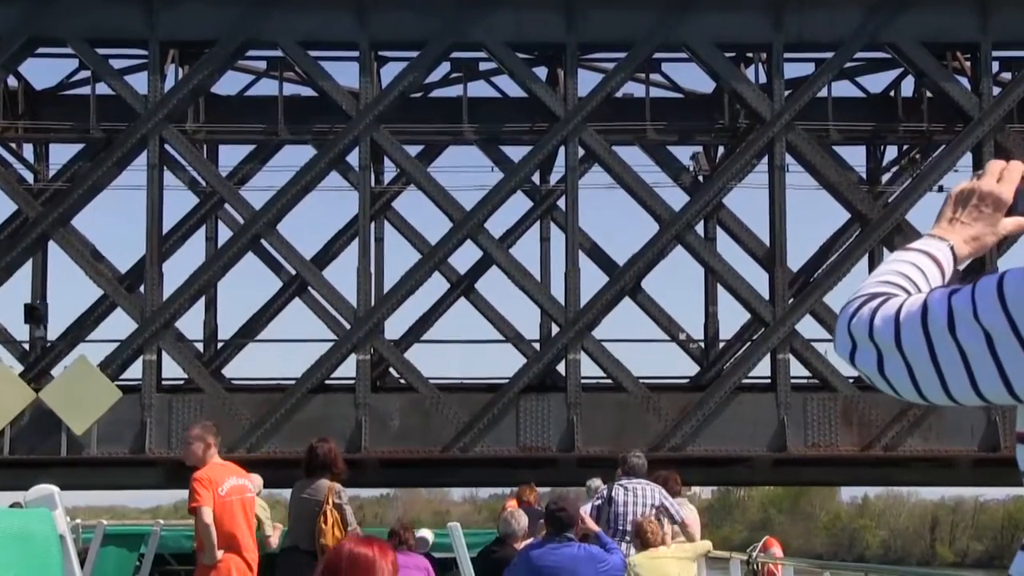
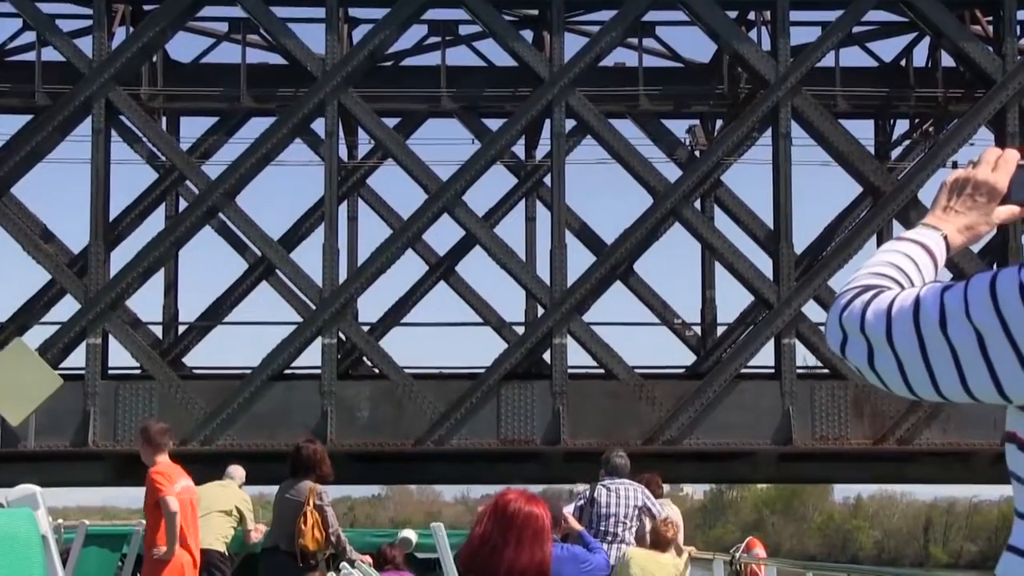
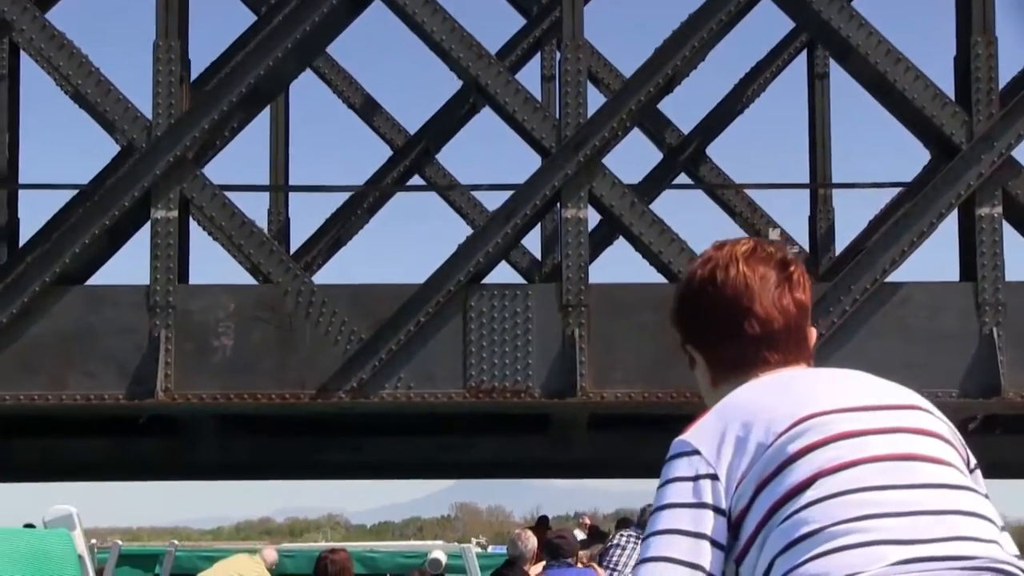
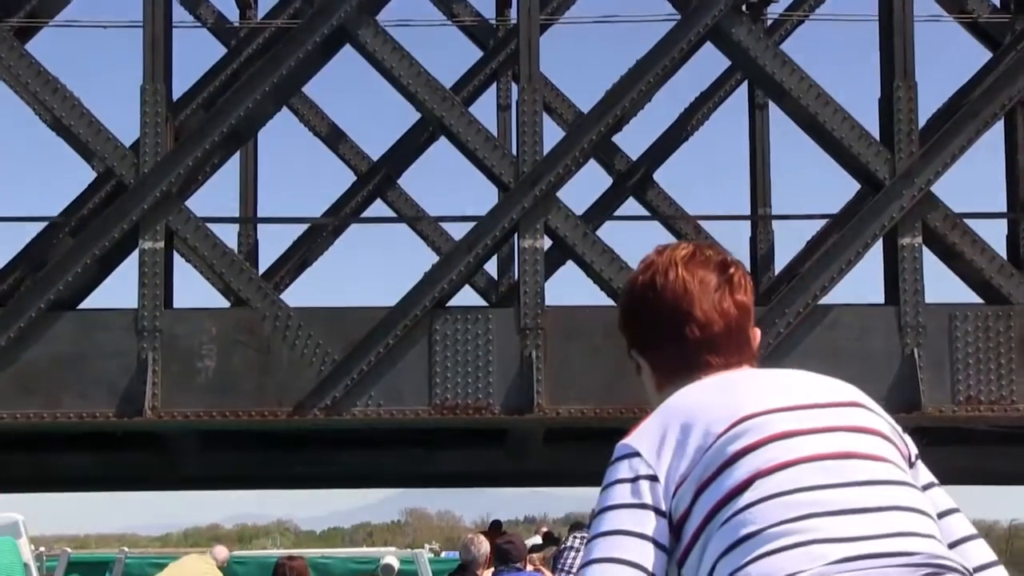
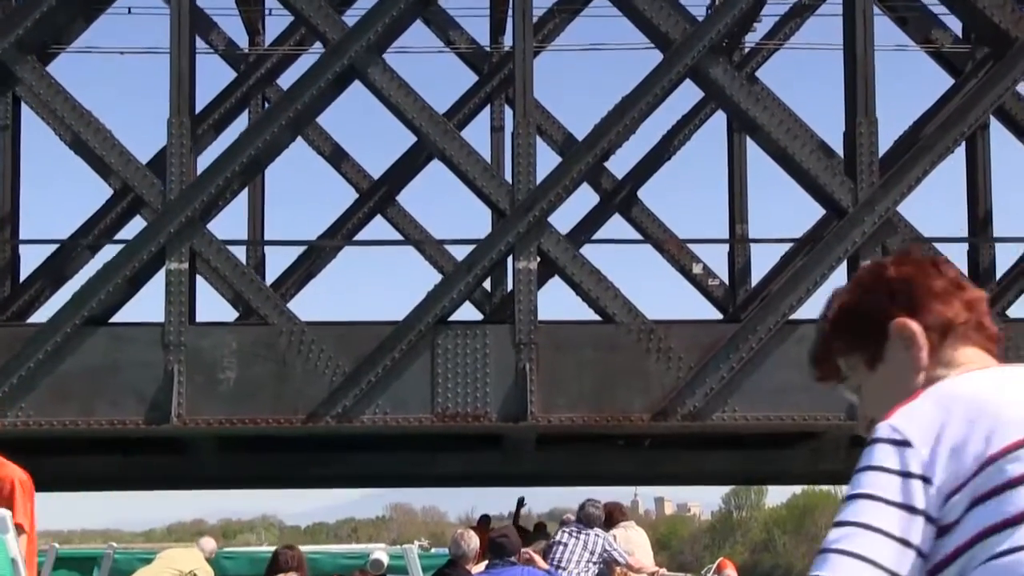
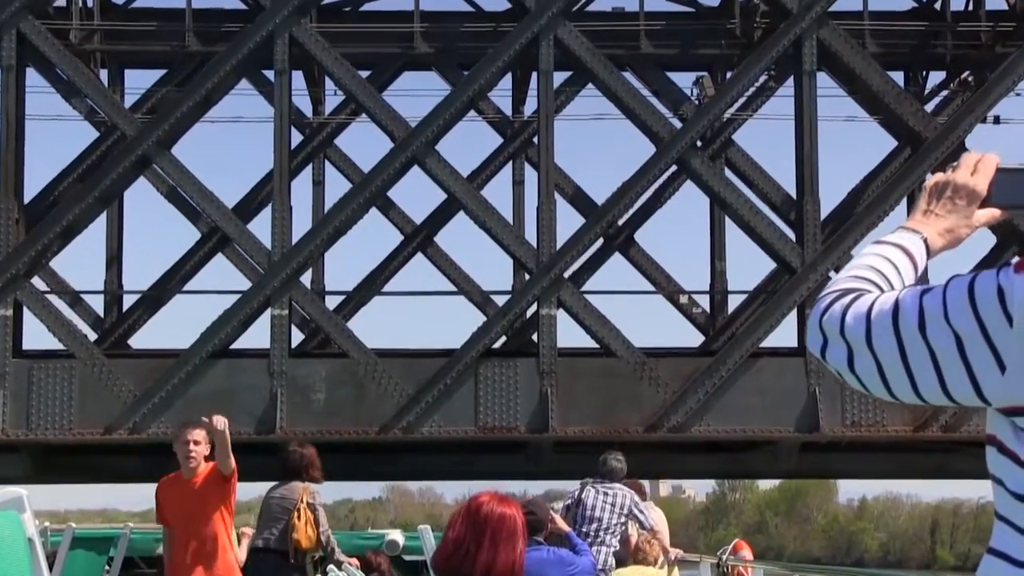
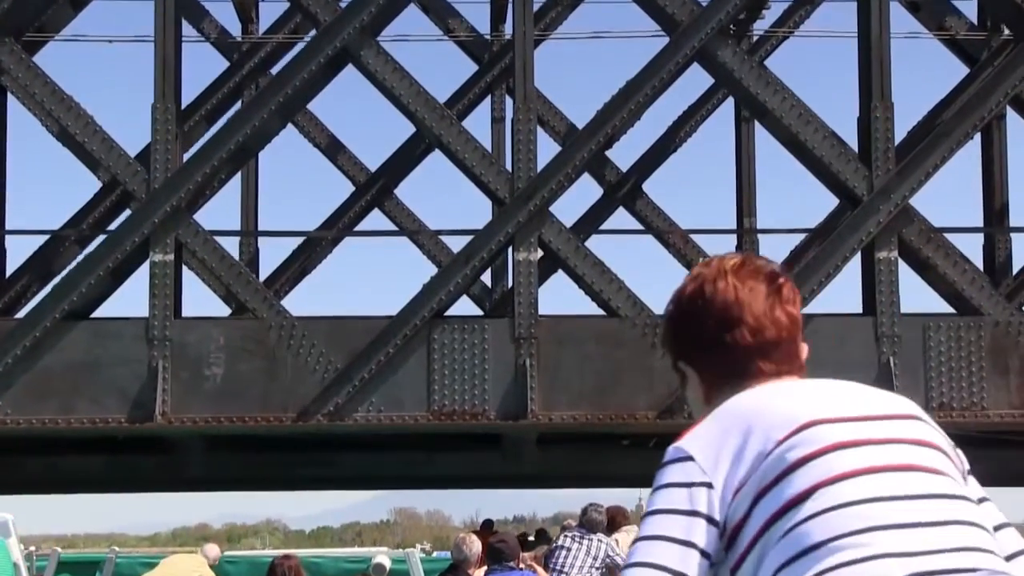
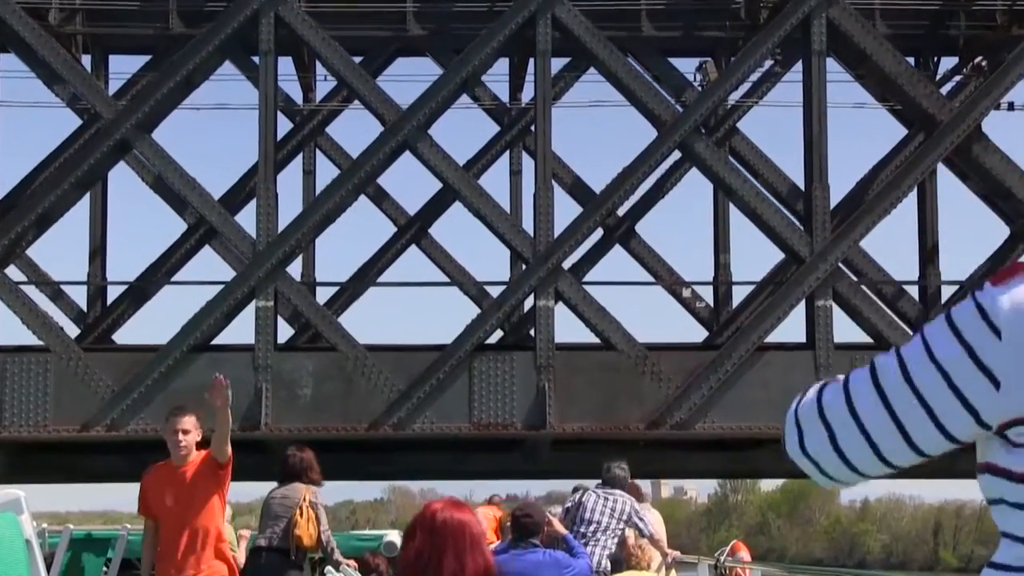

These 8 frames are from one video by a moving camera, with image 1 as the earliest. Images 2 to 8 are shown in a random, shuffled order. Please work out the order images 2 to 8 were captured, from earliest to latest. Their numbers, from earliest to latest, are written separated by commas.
2, 6, 8, 5, 7, 4, 3
